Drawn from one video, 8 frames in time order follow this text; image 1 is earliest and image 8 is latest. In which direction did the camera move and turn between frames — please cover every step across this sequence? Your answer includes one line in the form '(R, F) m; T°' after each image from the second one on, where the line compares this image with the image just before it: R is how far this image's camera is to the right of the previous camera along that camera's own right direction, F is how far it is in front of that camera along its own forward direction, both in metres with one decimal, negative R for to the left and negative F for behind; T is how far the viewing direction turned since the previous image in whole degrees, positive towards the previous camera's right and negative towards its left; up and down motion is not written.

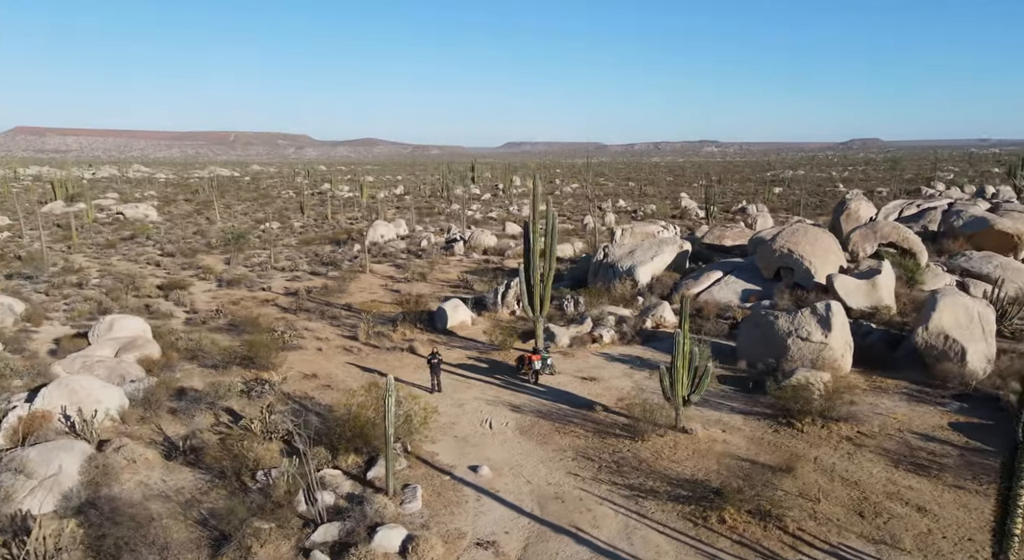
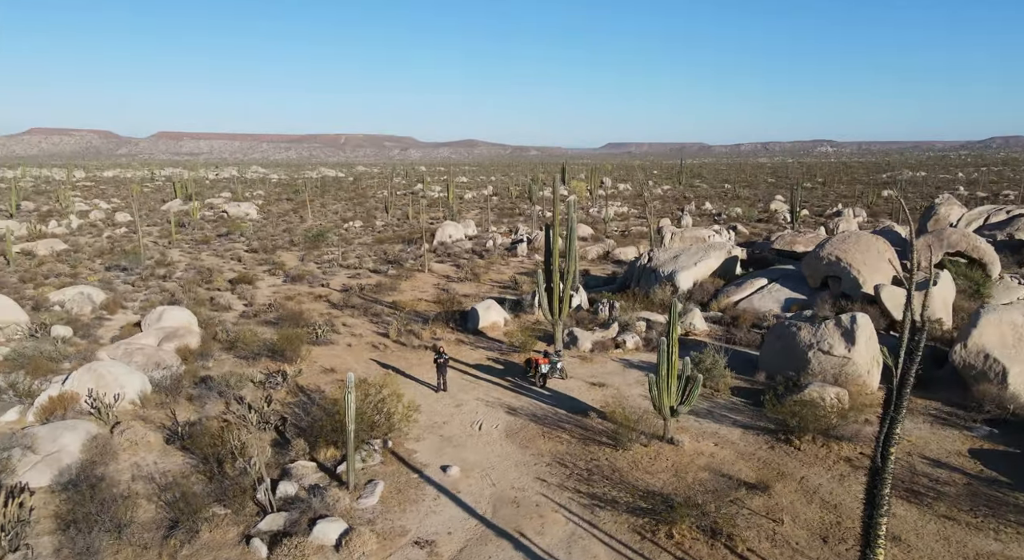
(+1.3, +0.1) m; -7°
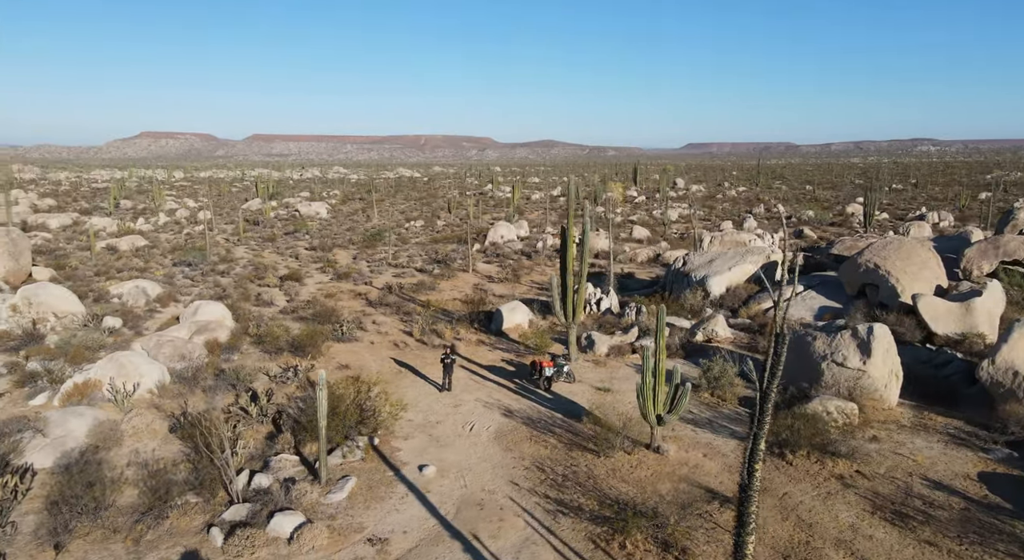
(+1.0, +0.1) m; -5°
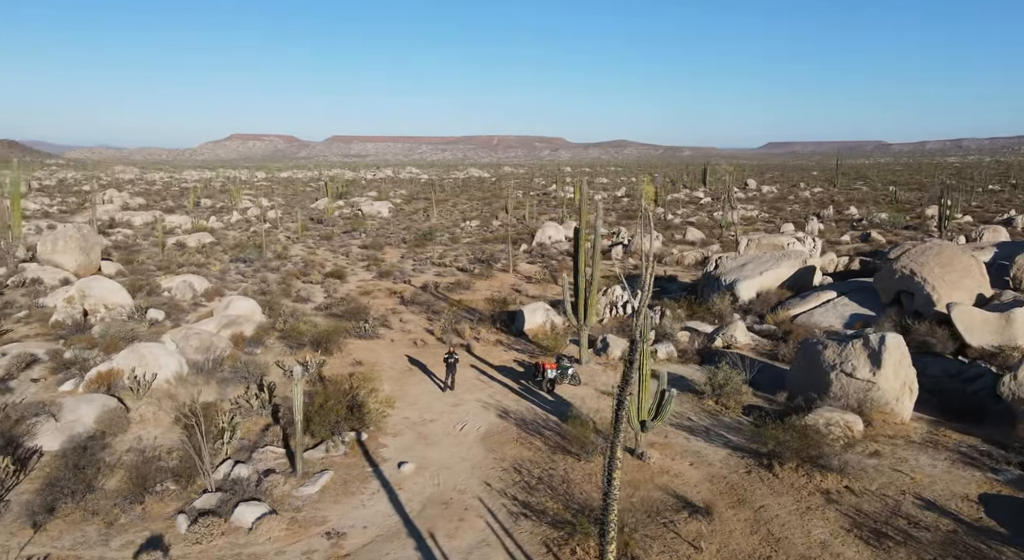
(+0.9, 0.0) m; -5°
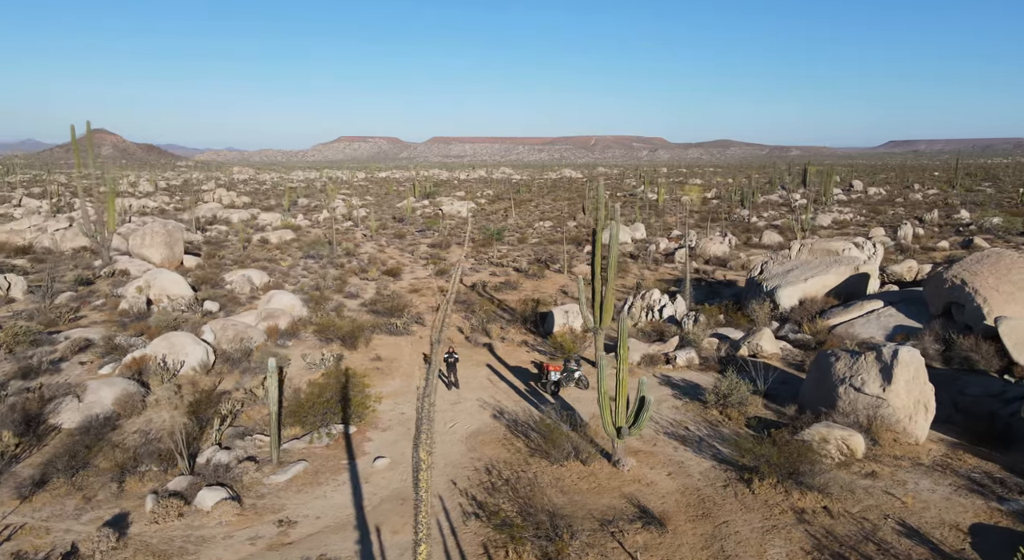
(+1.2, +0.1) m; -7°
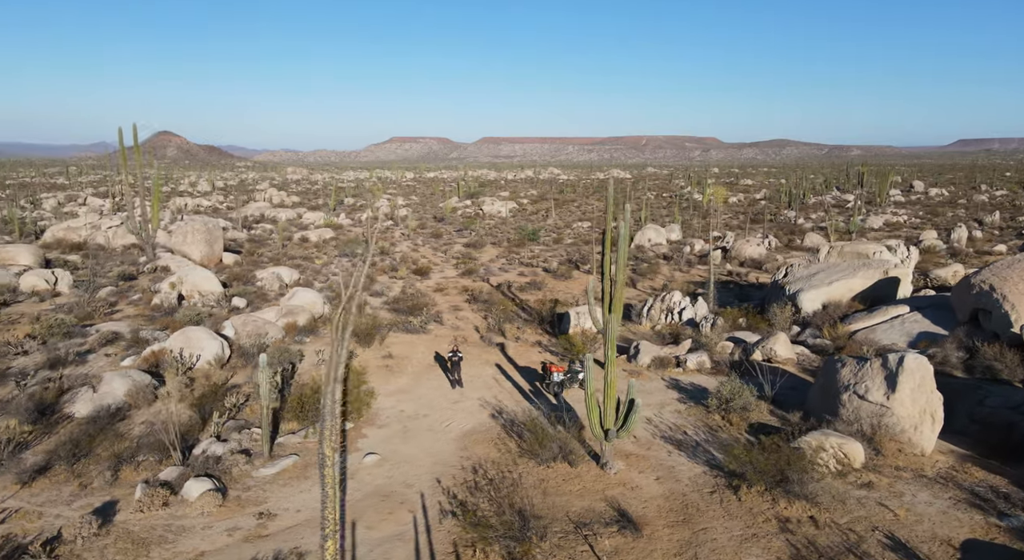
(+0.6, 0.0) m; -3°
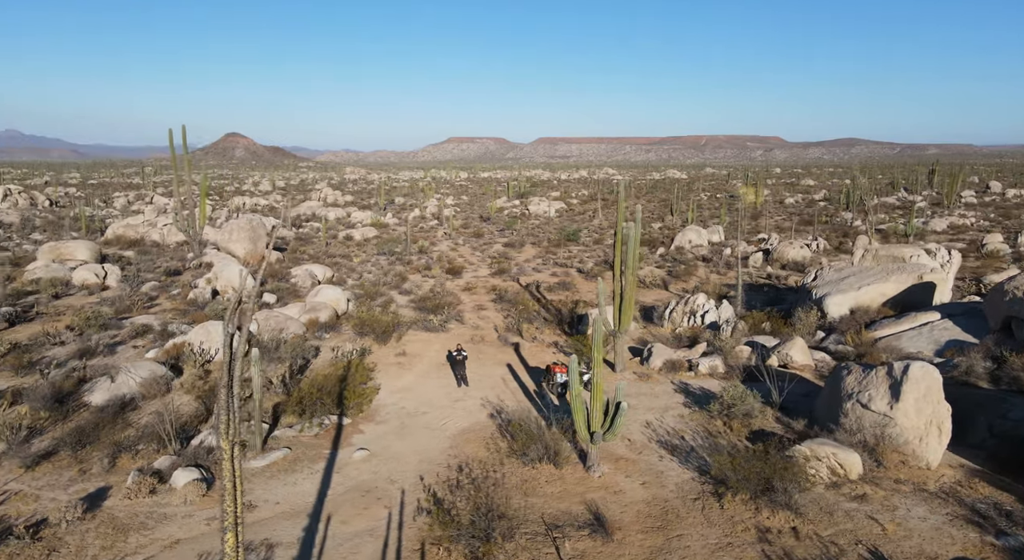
(+0.7, 0.0) m; -4°
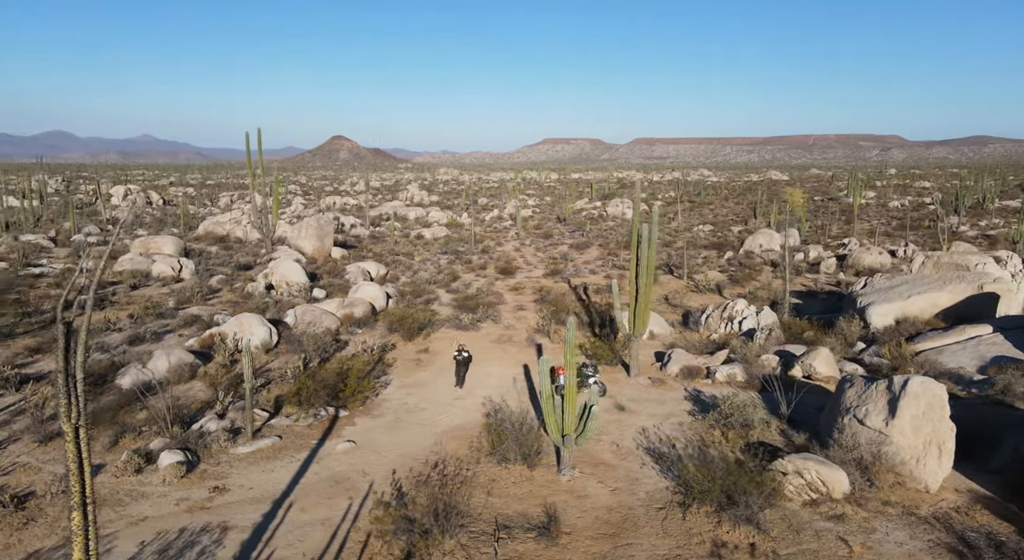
(+1.2, 0.0) m; -7°
